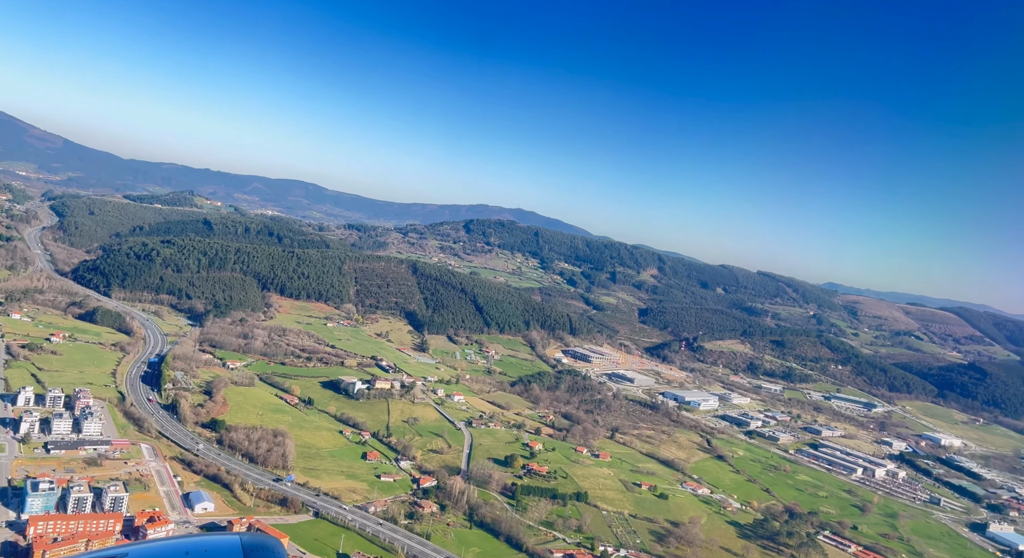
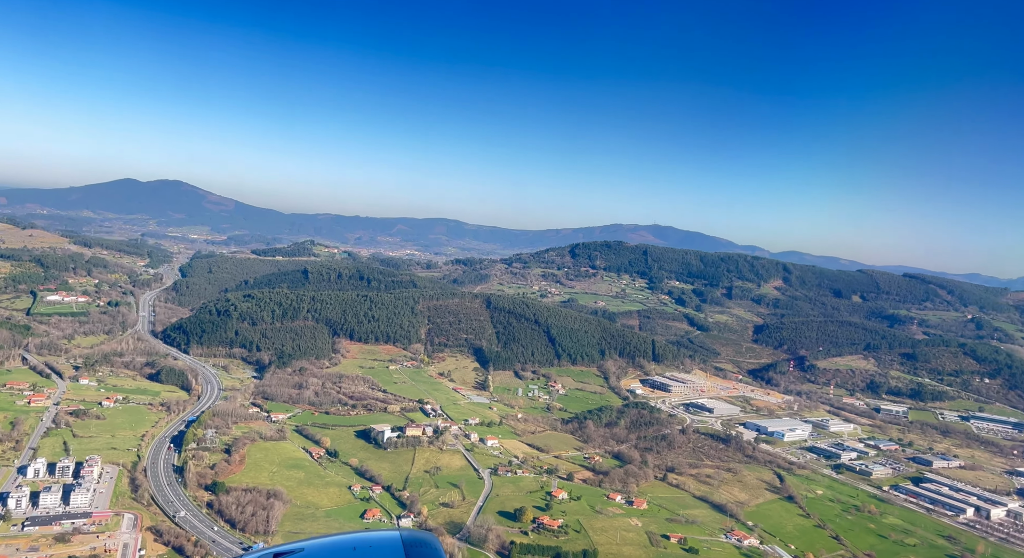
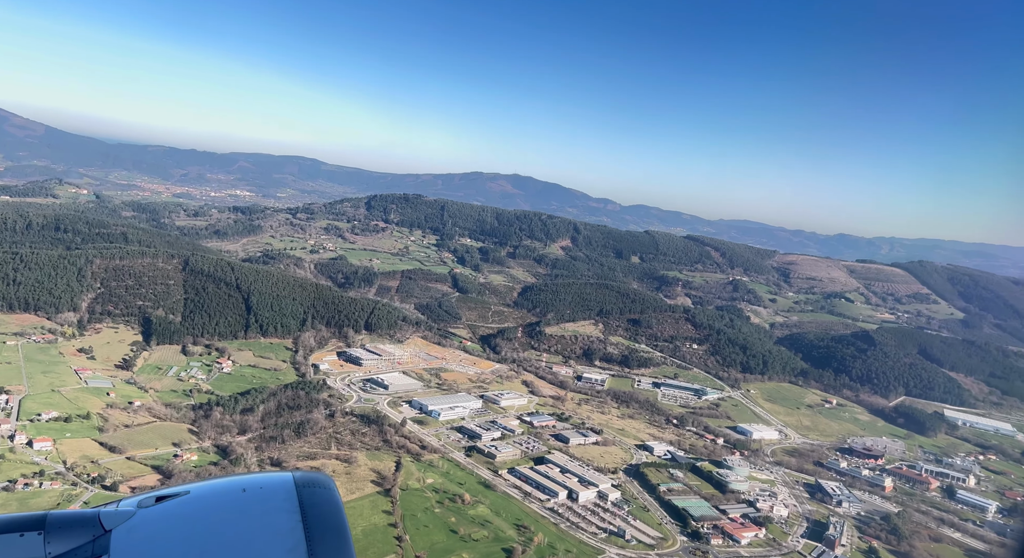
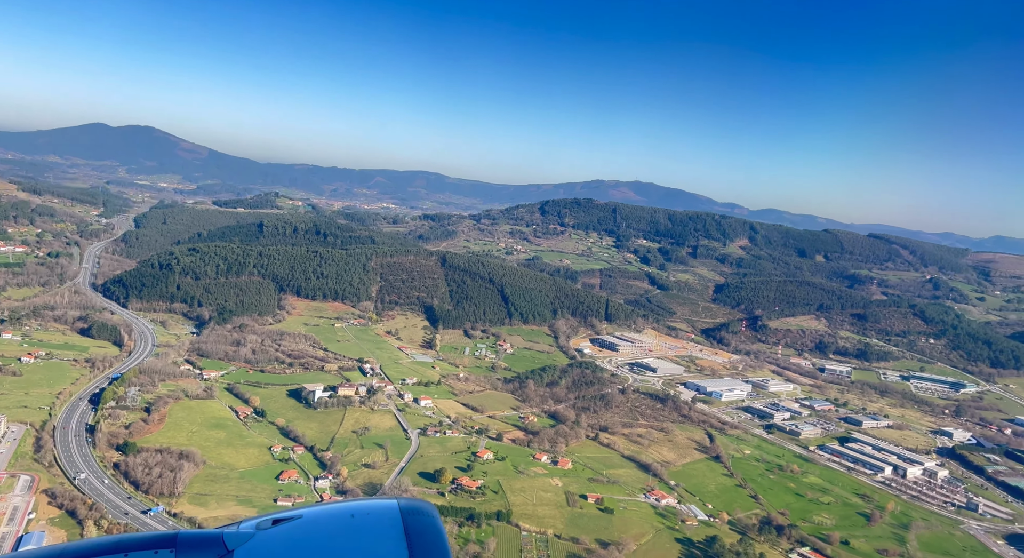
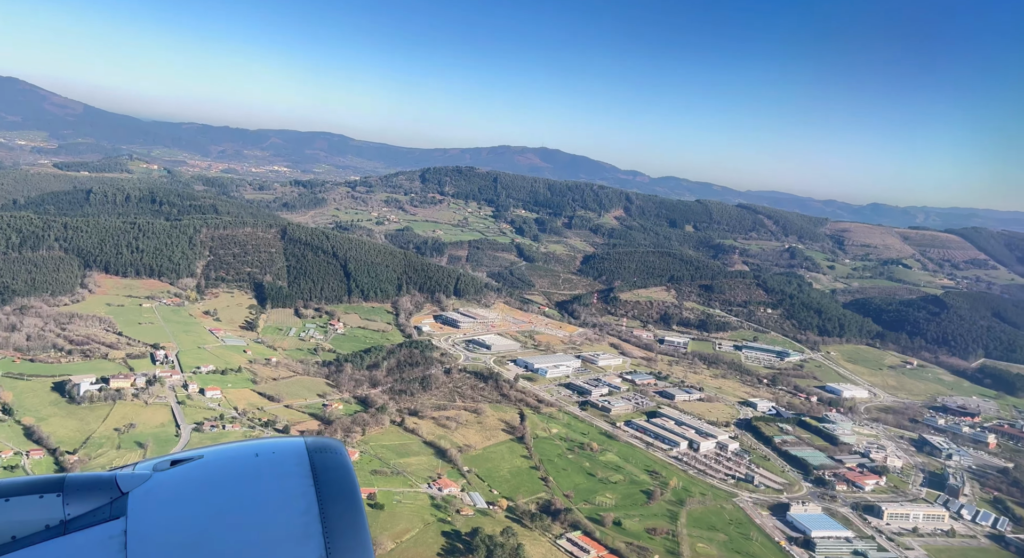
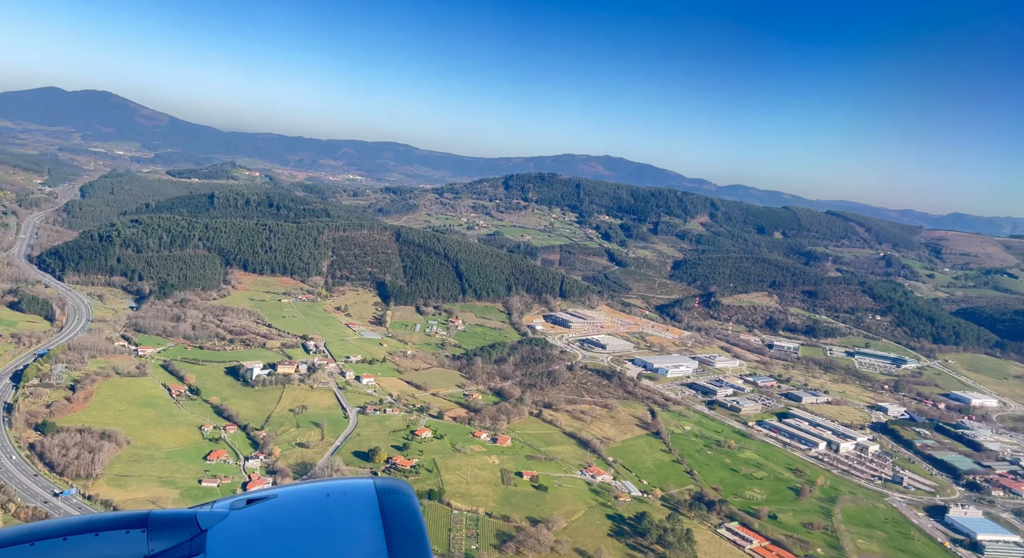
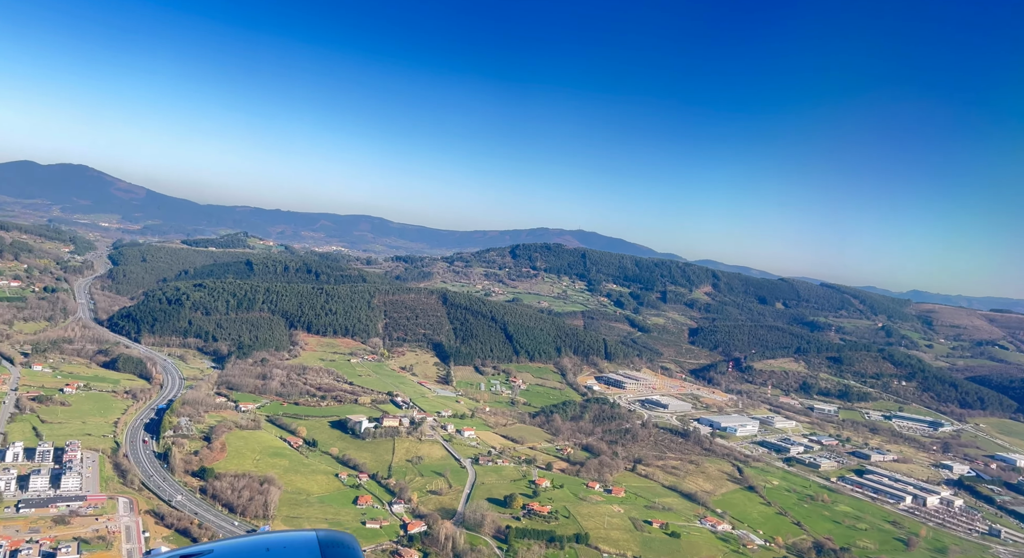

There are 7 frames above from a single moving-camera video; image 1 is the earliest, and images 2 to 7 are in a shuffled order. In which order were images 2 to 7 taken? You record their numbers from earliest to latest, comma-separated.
7, 2, 4, 6, 5, 3
